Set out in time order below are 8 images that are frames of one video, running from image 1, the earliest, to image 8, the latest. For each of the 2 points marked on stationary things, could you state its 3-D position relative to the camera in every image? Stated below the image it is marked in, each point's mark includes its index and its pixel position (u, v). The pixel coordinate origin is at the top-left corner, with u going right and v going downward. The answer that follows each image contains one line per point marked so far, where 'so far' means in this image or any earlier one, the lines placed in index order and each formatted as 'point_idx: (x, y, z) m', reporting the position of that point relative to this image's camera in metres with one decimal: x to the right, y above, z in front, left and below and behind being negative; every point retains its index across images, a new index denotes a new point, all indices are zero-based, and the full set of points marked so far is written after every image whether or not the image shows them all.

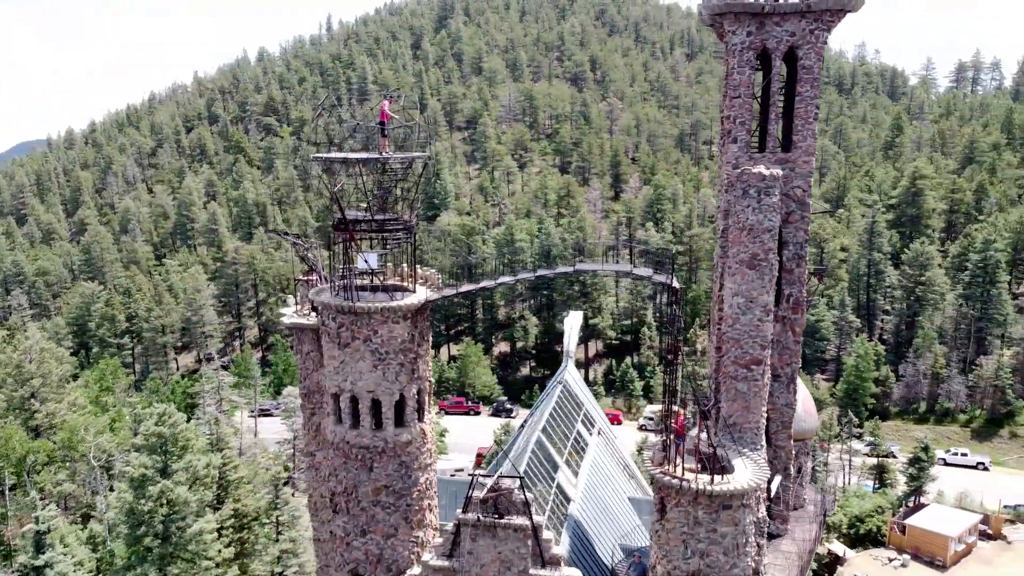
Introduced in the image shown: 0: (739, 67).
0: (+4.9, +4.8, +17.6) m
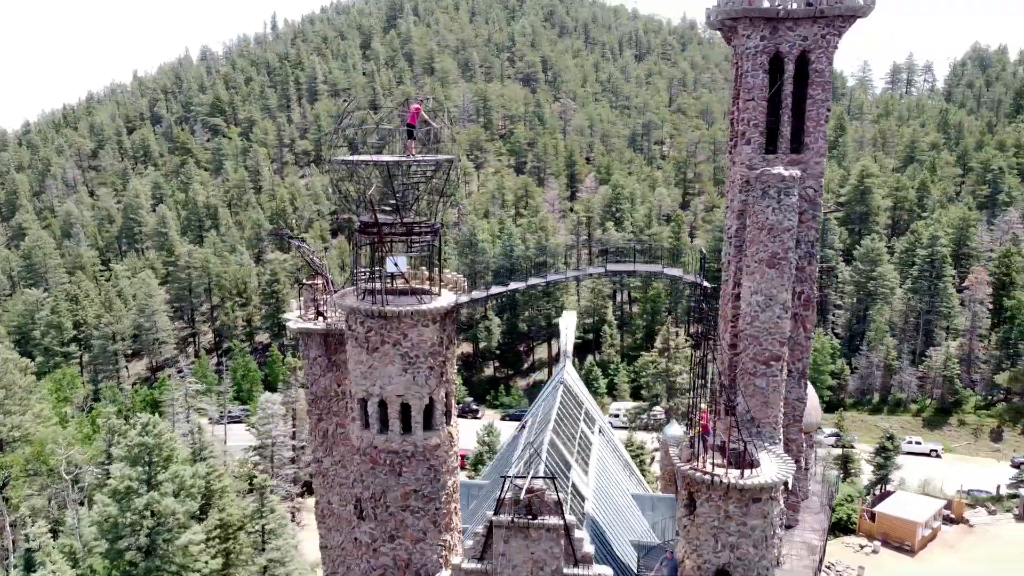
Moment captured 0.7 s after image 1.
0: (+5.3, +4.8, +18.0) m
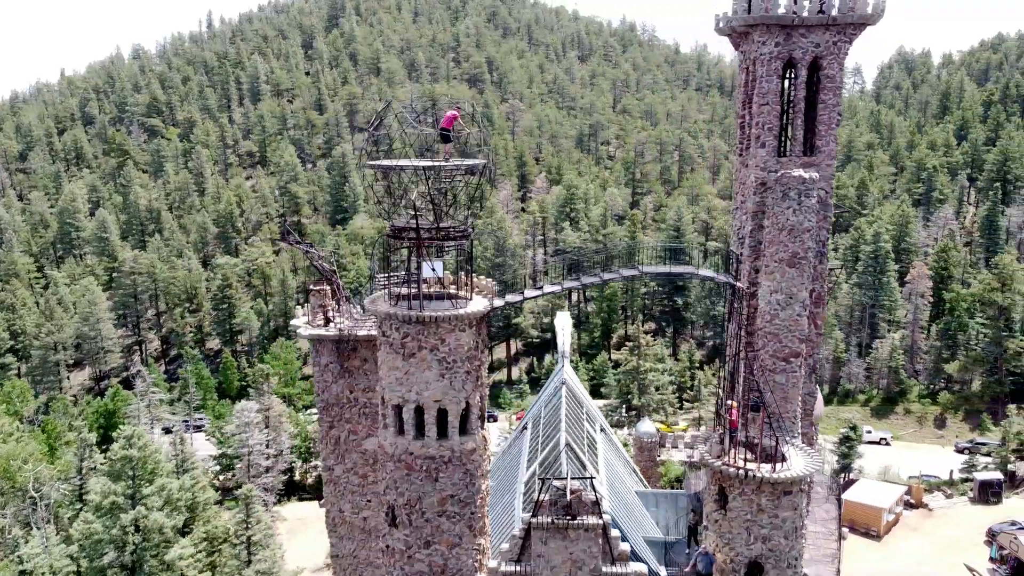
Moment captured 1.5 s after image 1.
0: (+5.8, +4.8, +18.5) m
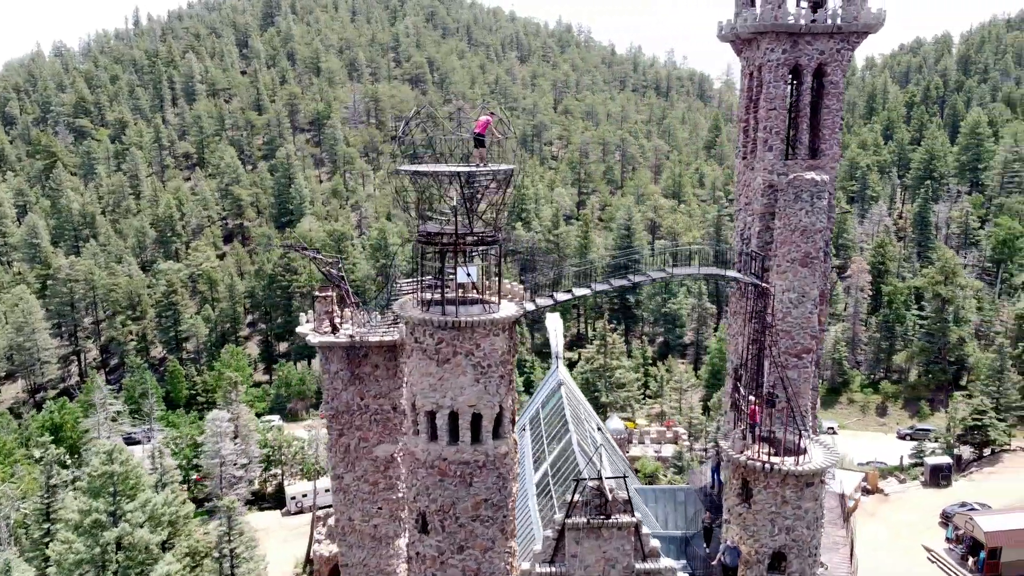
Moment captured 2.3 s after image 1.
0: (+6.1, +4.8, +19.1) m
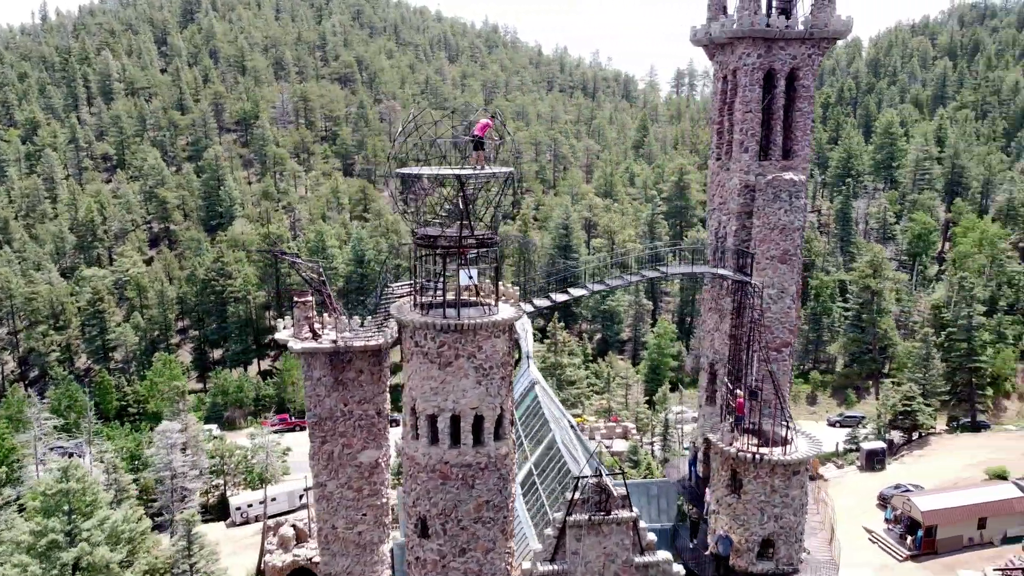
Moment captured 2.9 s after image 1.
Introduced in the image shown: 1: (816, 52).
0: (+5.7, +4.9, +19.8) m
1: (+7.3, +5.7, +19.8) m
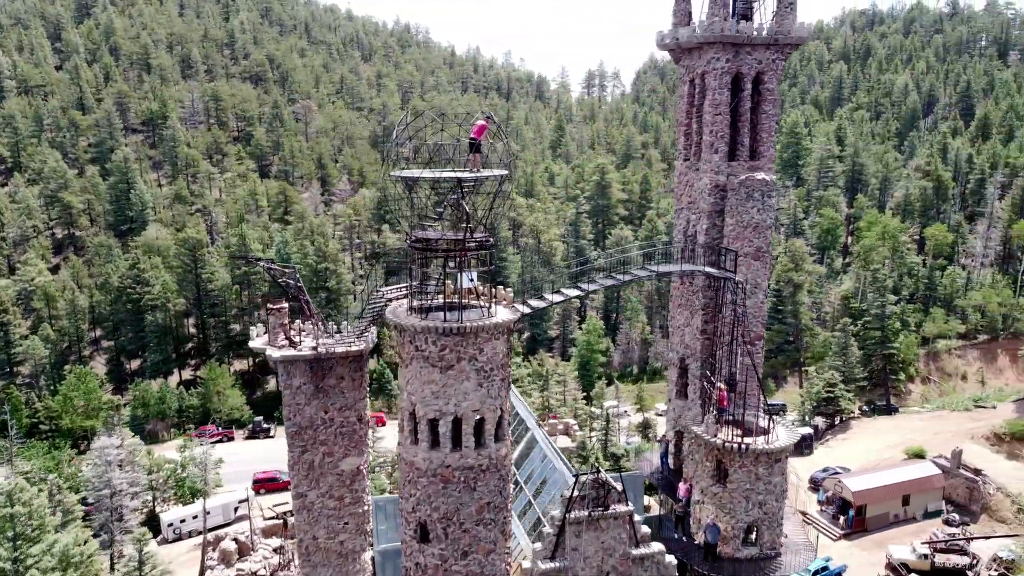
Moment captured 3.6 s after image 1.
0: (+5.2, +5.0, +20.5) m
1: (+6.7, +5.9, +20.7) m
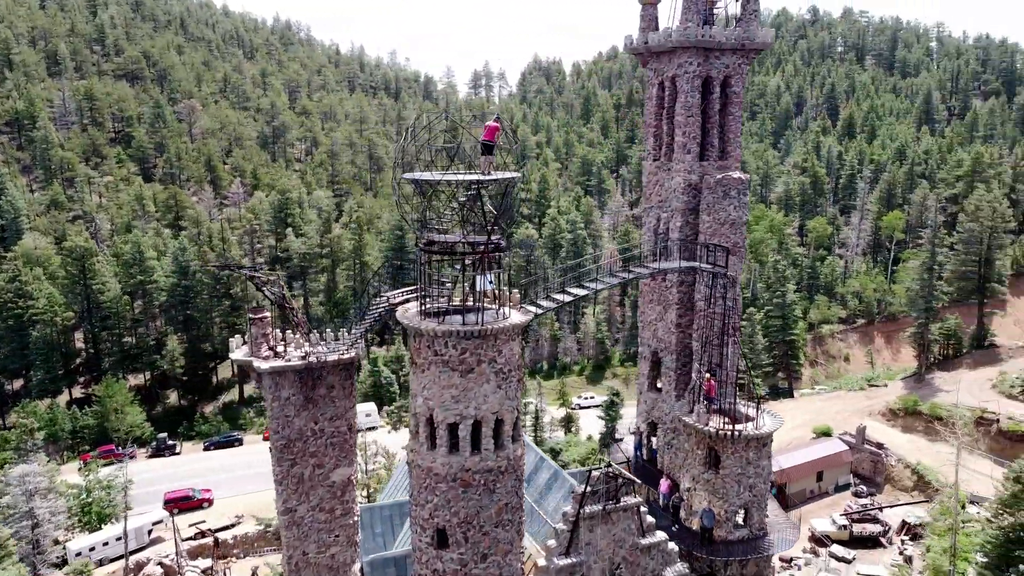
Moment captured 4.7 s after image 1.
0: (+4.6, +5.1, +21.3) m
1: (+6.1, +6.0, +21.7) m
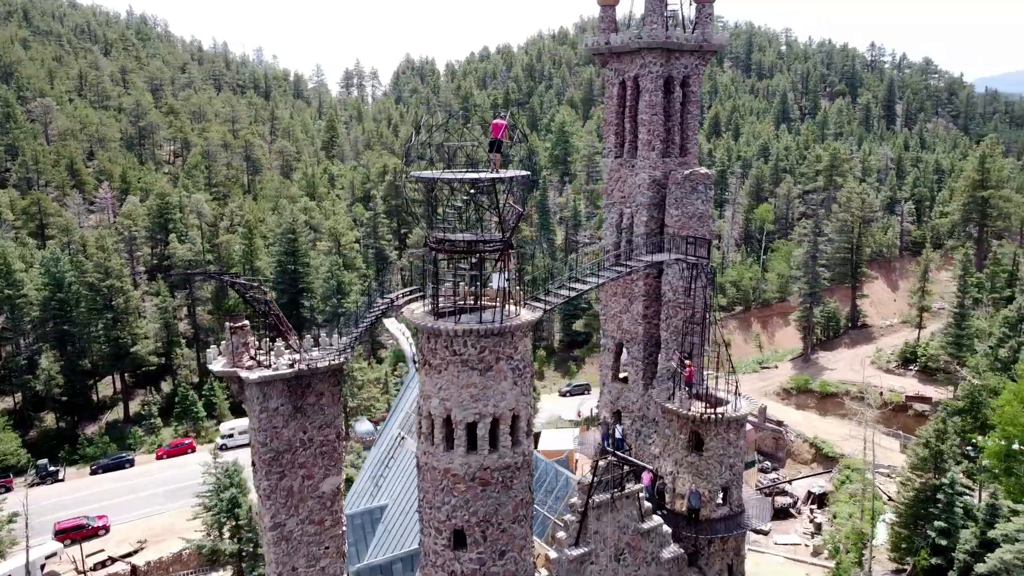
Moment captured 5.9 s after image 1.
0: (+3.8, +5.4, +22.1) m
1: (+5.2, +6.3, +22.8) m
